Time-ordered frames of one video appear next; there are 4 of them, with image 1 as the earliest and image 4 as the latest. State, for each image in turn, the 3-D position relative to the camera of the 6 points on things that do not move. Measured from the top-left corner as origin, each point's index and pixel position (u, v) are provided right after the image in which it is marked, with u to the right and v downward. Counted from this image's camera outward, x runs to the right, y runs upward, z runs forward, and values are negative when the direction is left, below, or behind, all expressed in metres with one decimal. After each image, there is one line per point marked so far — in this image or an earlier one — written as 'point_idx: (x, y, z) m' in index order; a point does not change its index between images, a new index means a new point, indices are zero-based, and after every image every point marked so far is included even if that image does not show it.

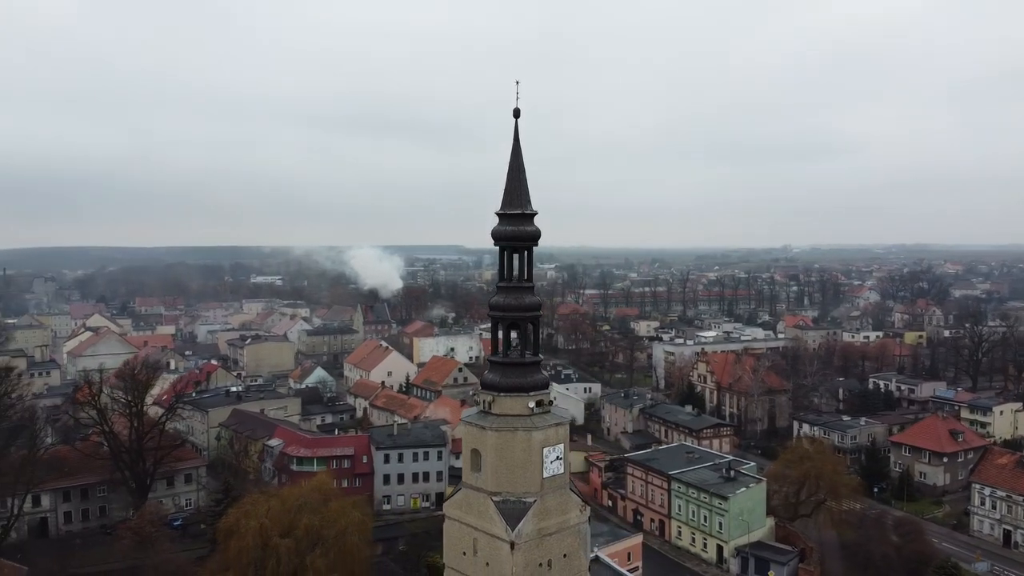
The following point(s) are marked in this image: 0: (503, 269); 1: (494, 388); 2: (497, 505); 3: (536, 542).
0: (-0.2, +0.4, +19.1) m
1: (-0.4, -2.2, +19.0) m
2: (-0.3, -4.7, +18.4) m
3: (+0.5, -5.5, +18.4) m
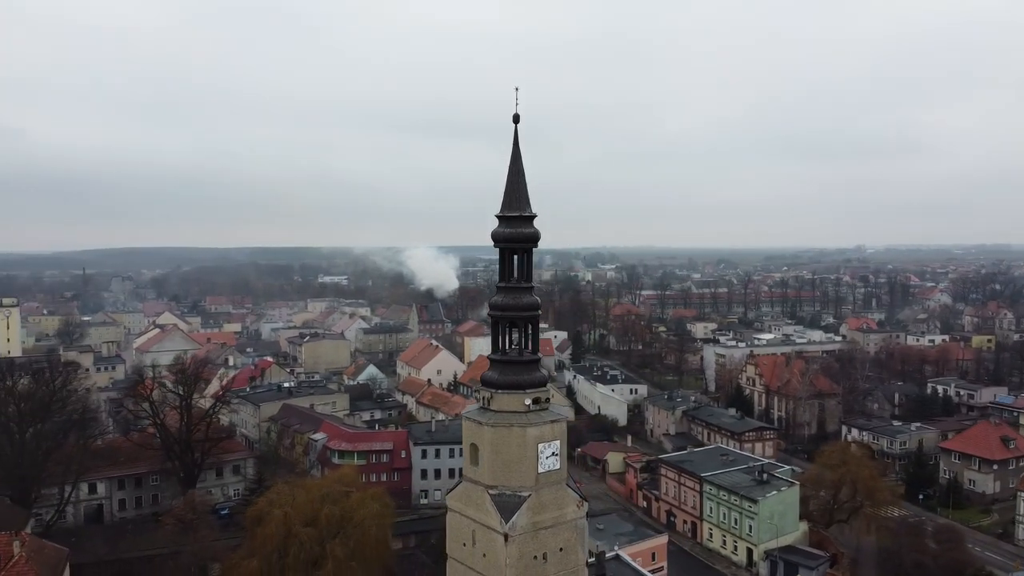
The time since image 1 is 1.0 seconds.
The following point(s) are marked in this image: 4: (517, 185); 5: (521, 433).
0: (-0.2, +0.4, +19.7) m
1: (-0.4, -2.2, +19.6) m
2: (-0.4, -4.7, +18.9) m
3: (+0.4, -5.5, +18.9) m
4: (+0.1, +2.4, +19.8) m
5: (+0.2, -3.2, +19.0) m
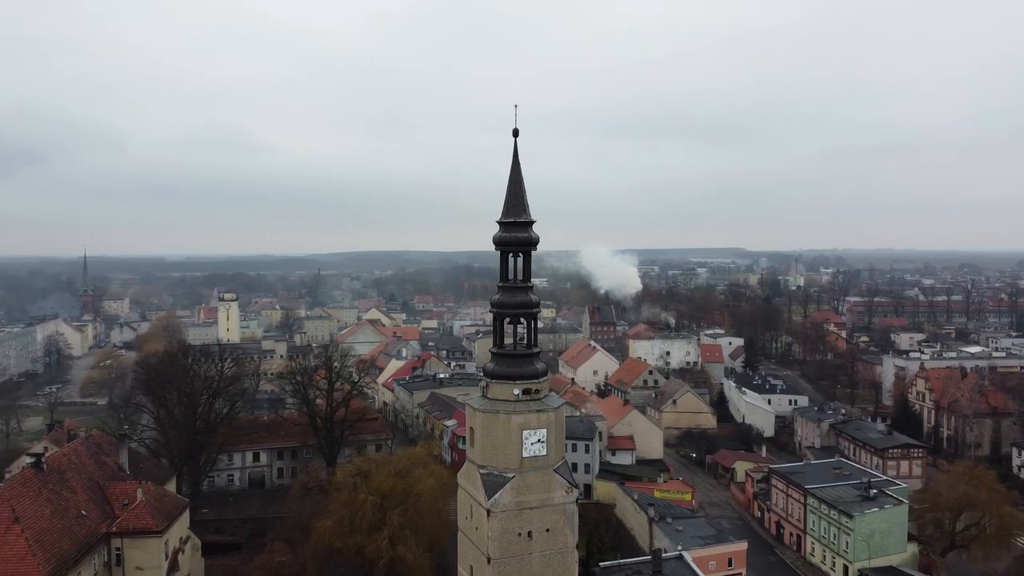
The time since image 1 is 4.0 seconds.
0: (-0.3, +0.4, +21.5) m
1: (-0.5, -2.2, +21.5) m
2: (-0.7, -4.6, +20.9) m
3: (0.0, -5.5, +20.7) m
4: (+0.1, +2.4, +21.6) m
5: (-0.1, -3.2, +20.7) m
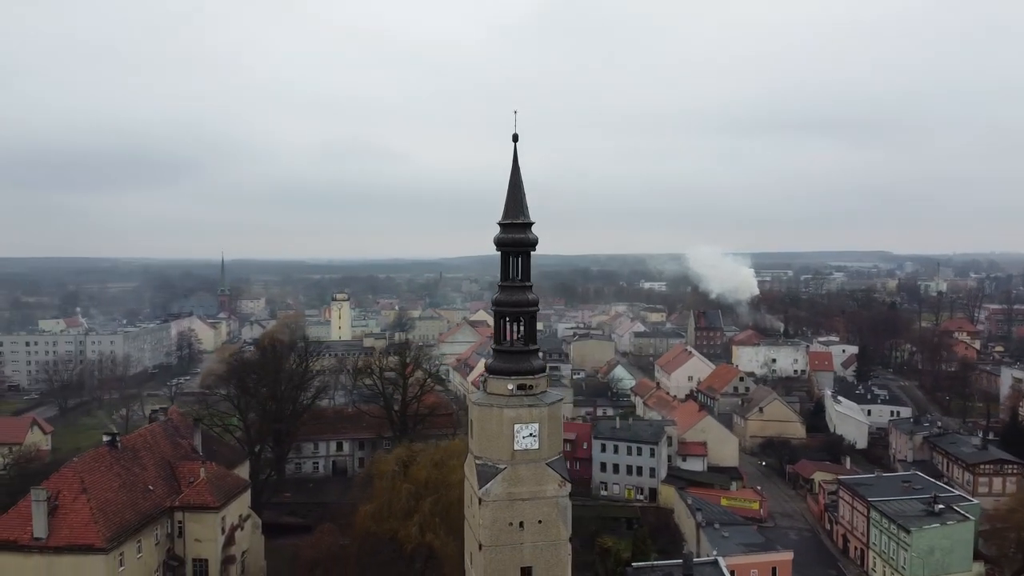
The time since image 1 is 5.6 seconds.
0: (-0.3, +0.4, +22.5) m
1: (-0.6, -2.2, +22.5) m
2: (-0.9, -4.6, +21.9) m
3: (-0.2, -5.5, +21.5) m
4: (+0.1, +2.4, +22.5) m
5: (-0.3, -3.2, +21.6) m
